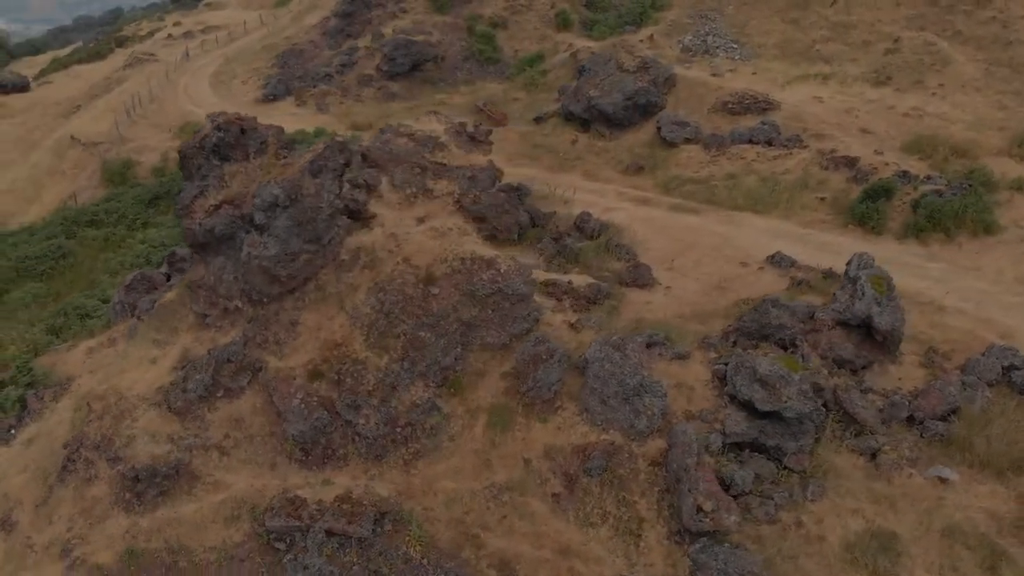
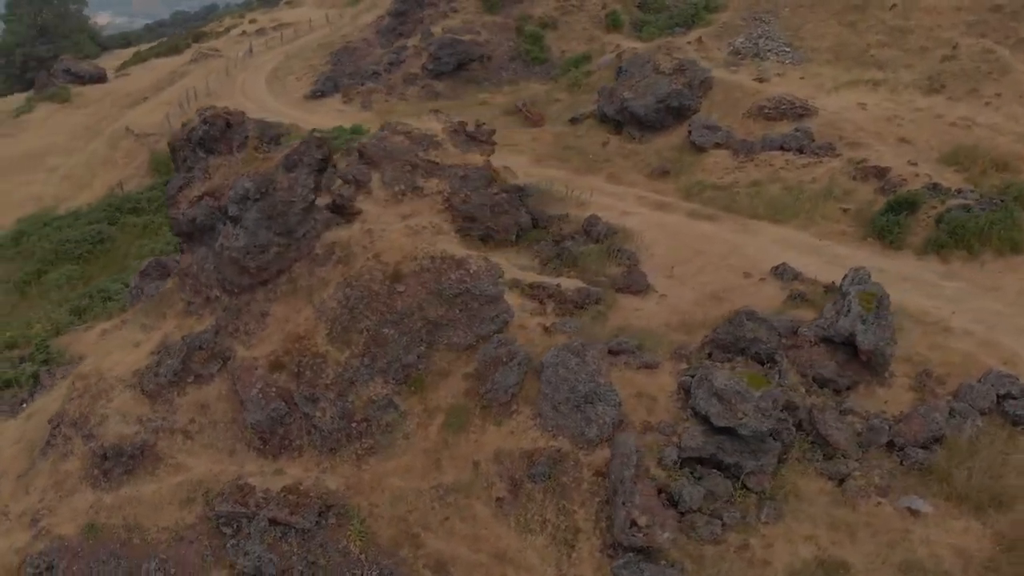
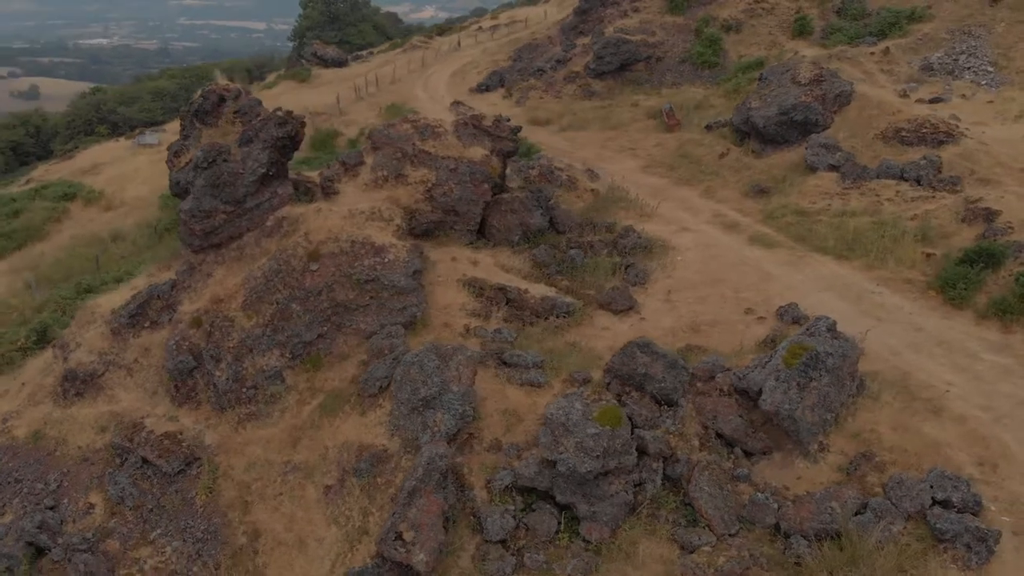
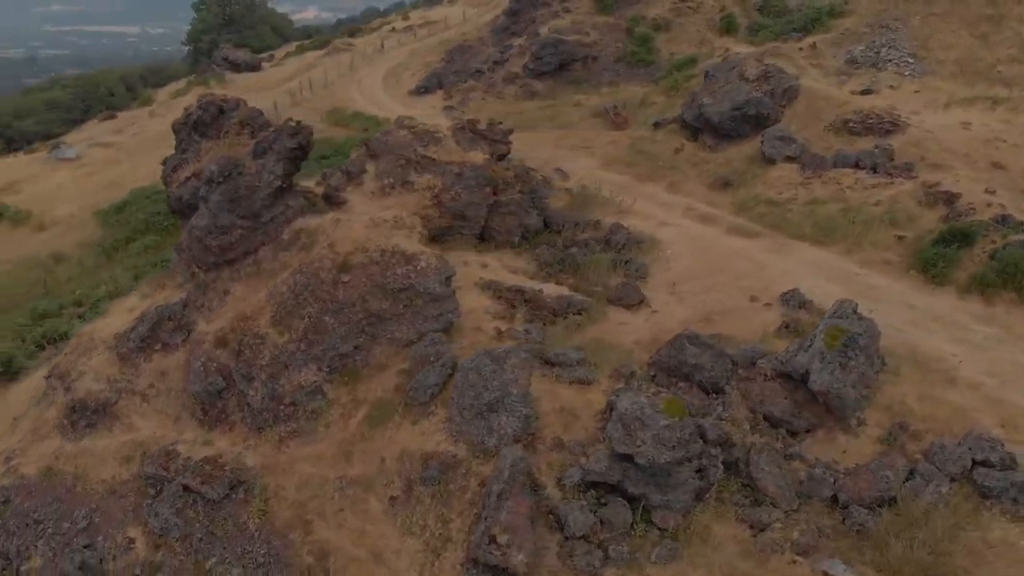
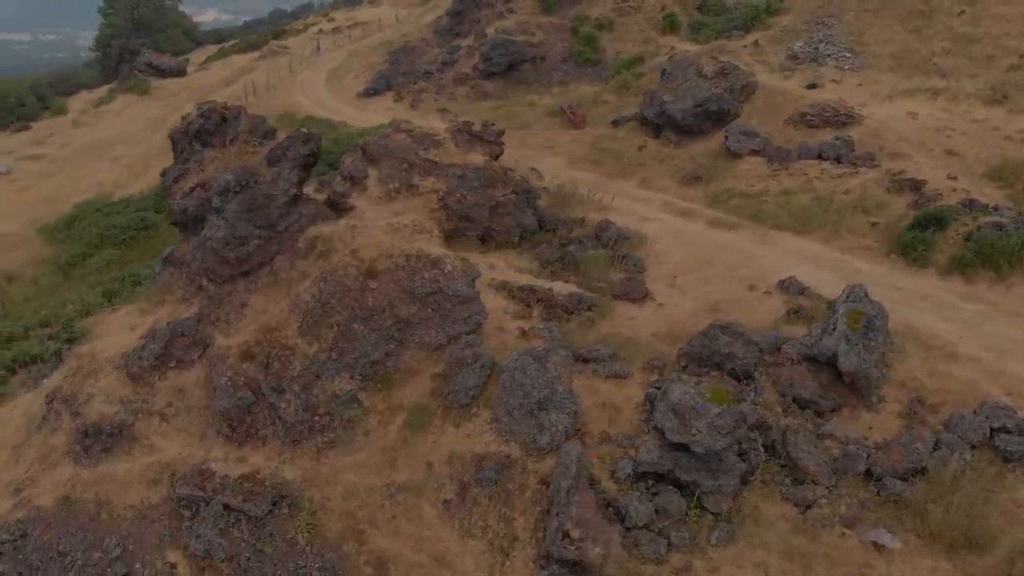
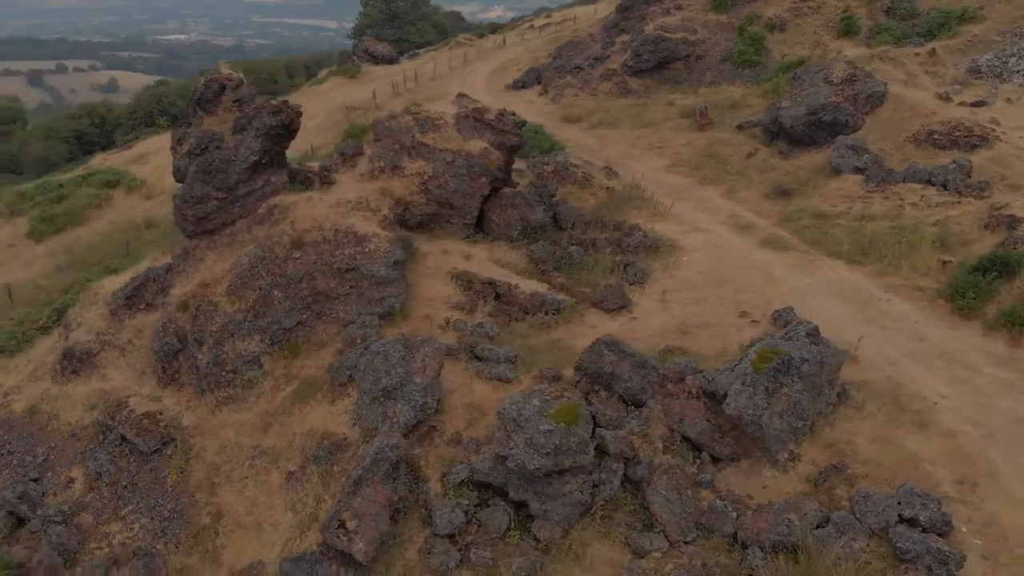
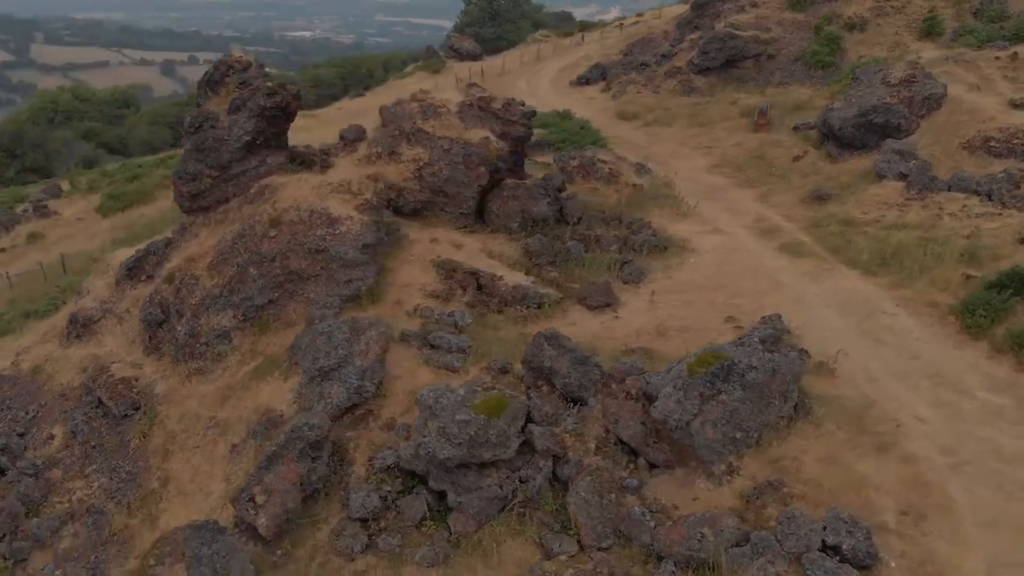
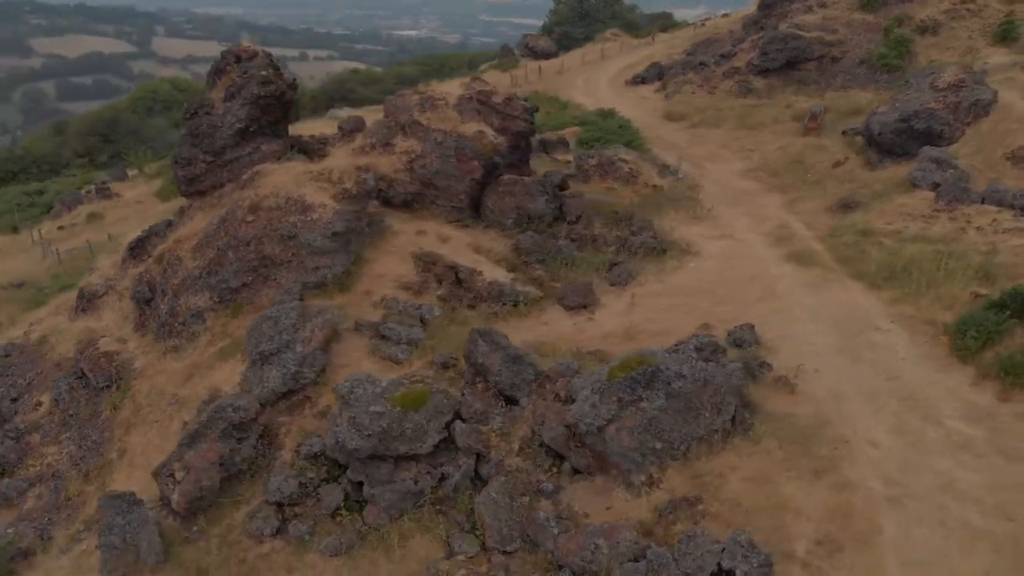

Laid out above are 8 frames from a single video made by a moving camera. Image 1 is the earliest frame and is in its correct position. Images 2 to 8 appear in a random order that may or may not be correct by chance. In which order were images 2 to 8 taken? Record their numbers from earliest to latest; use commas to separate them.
2, 5, 4, 3, 6, 7, 8
